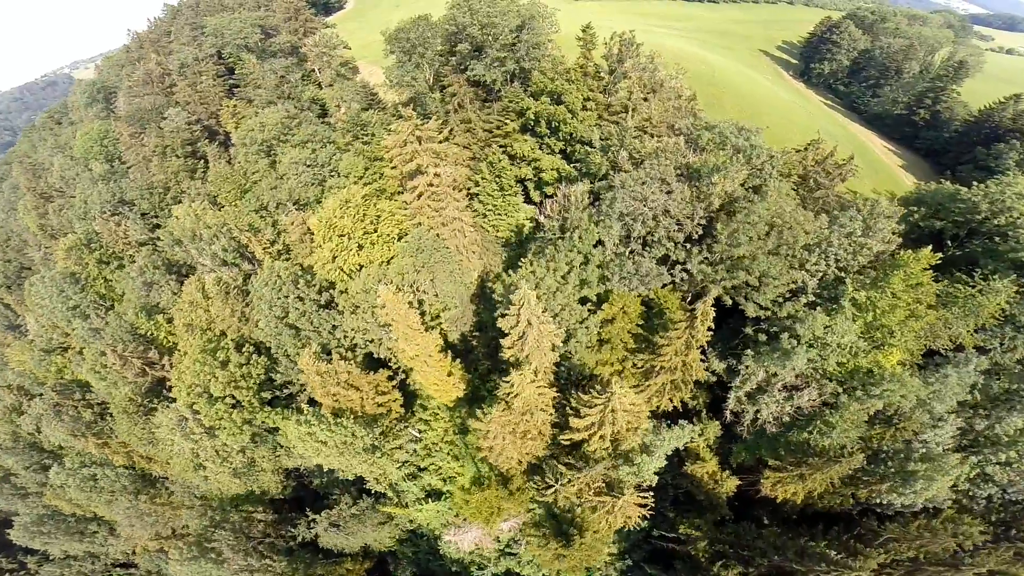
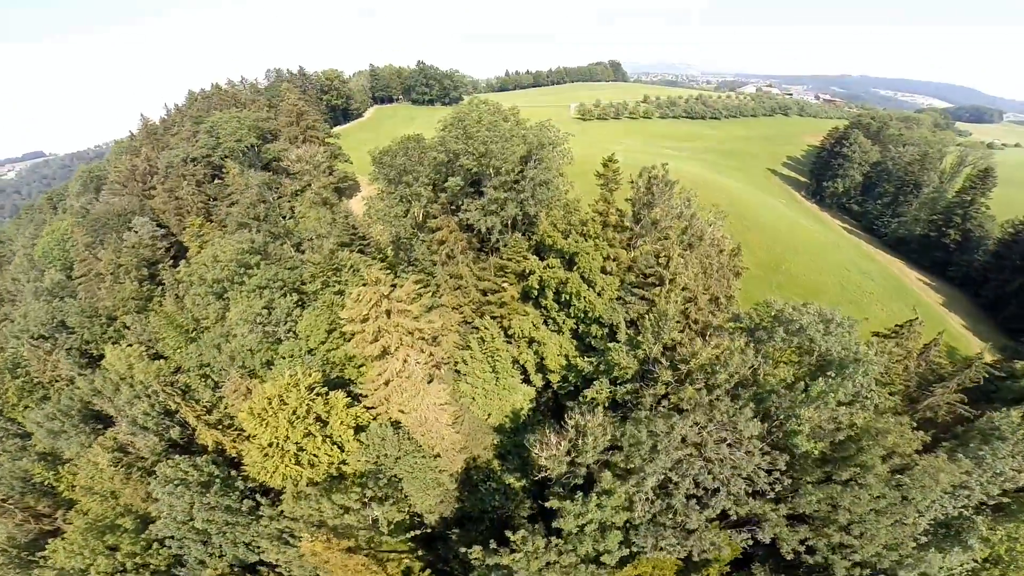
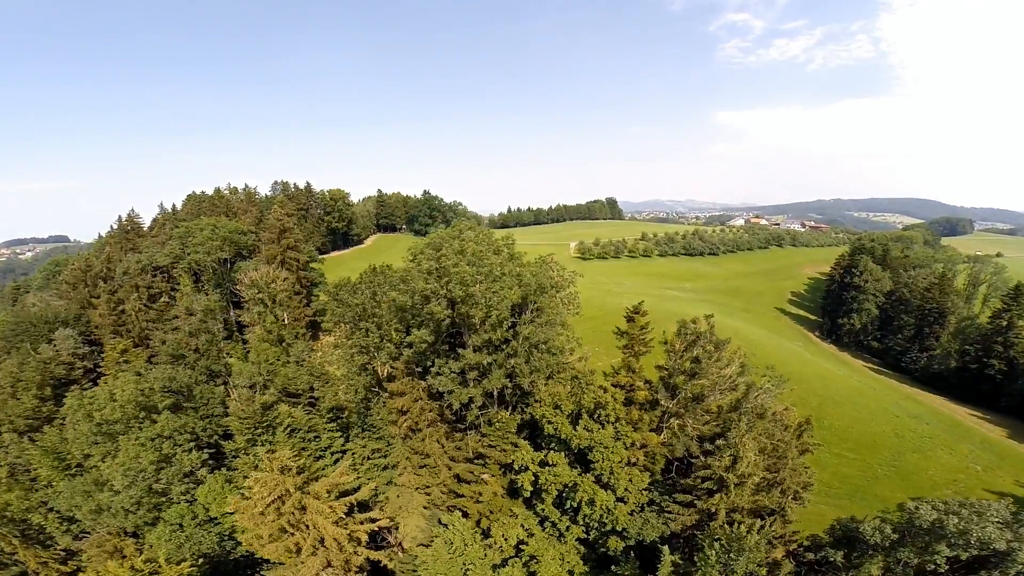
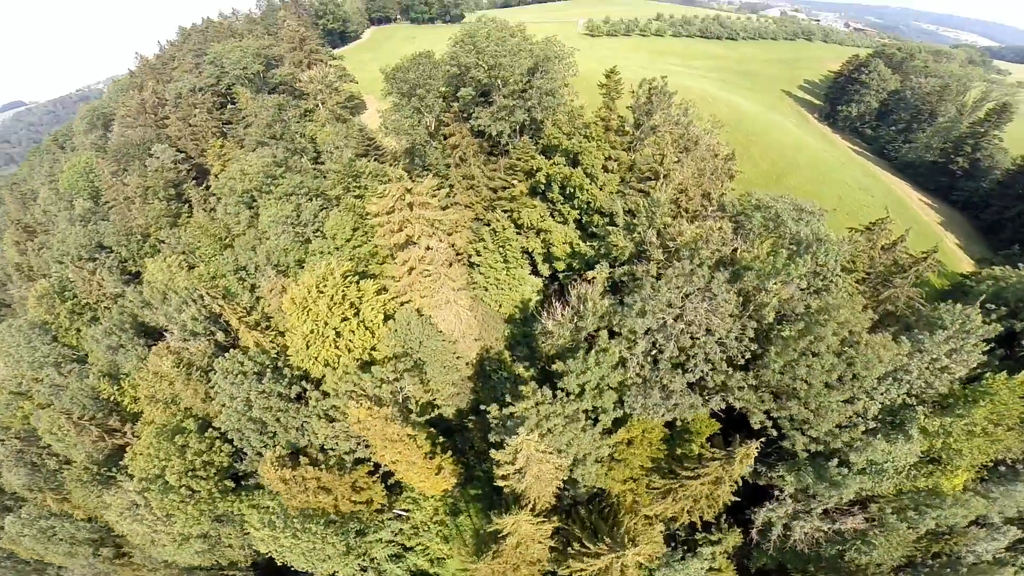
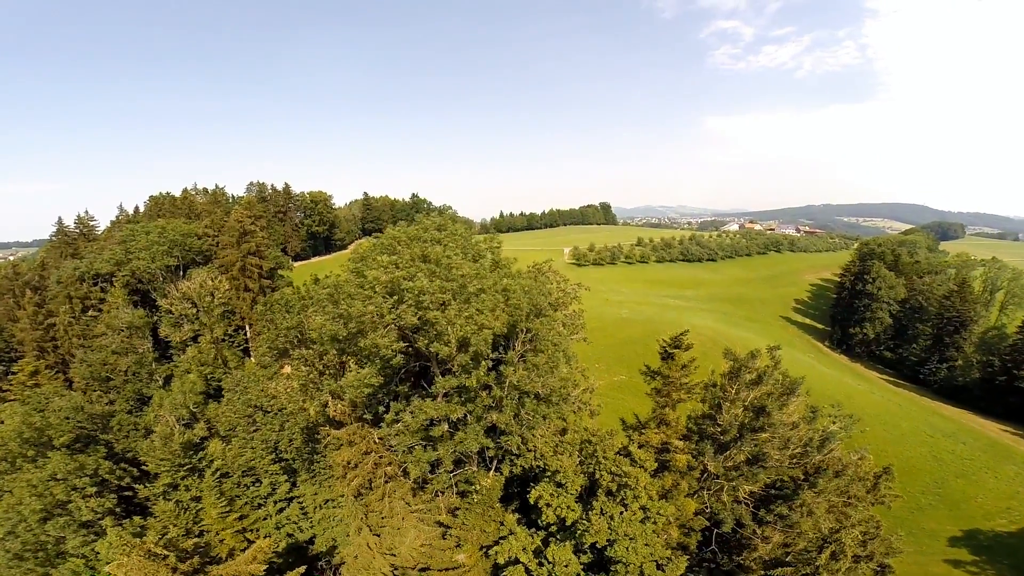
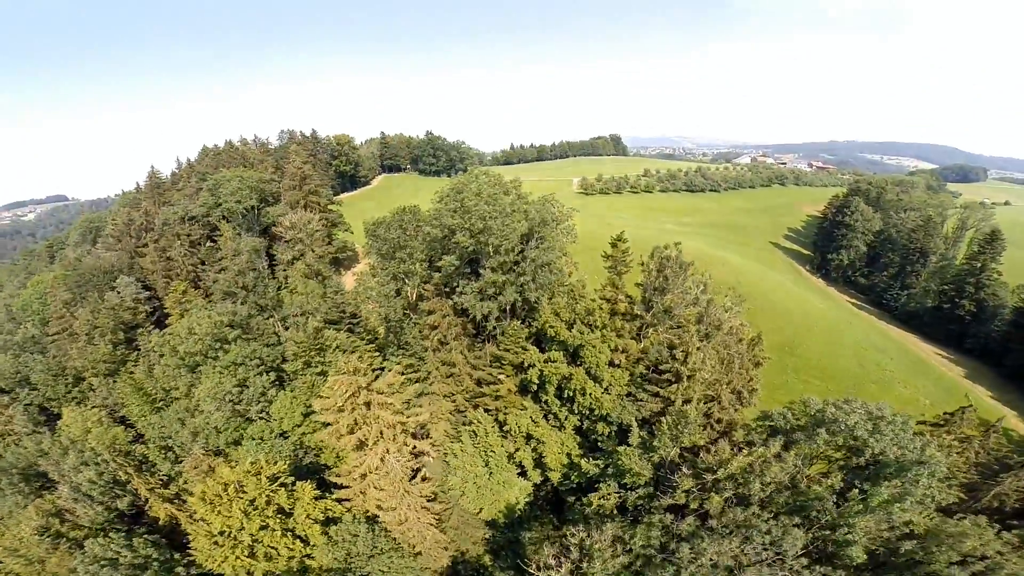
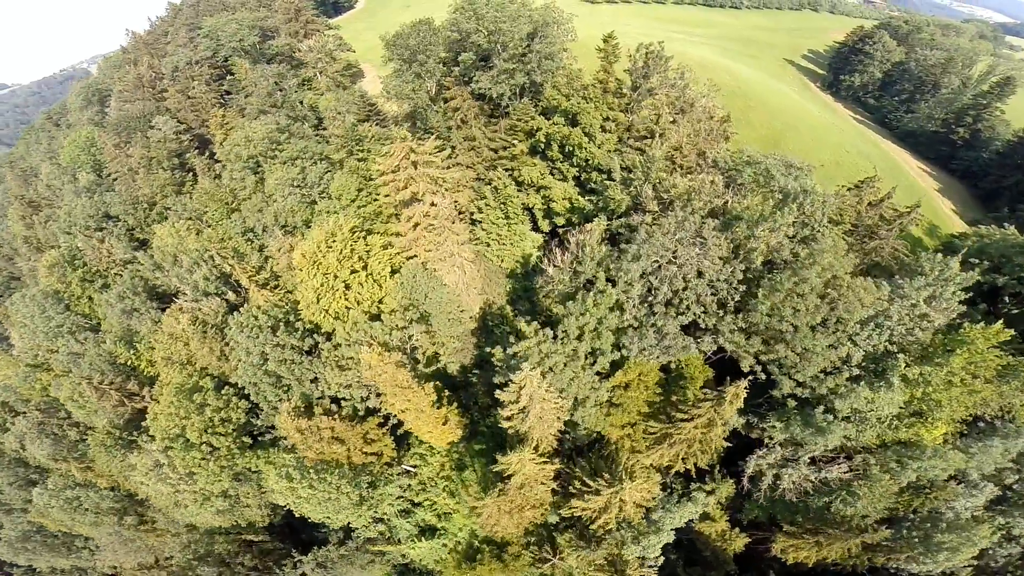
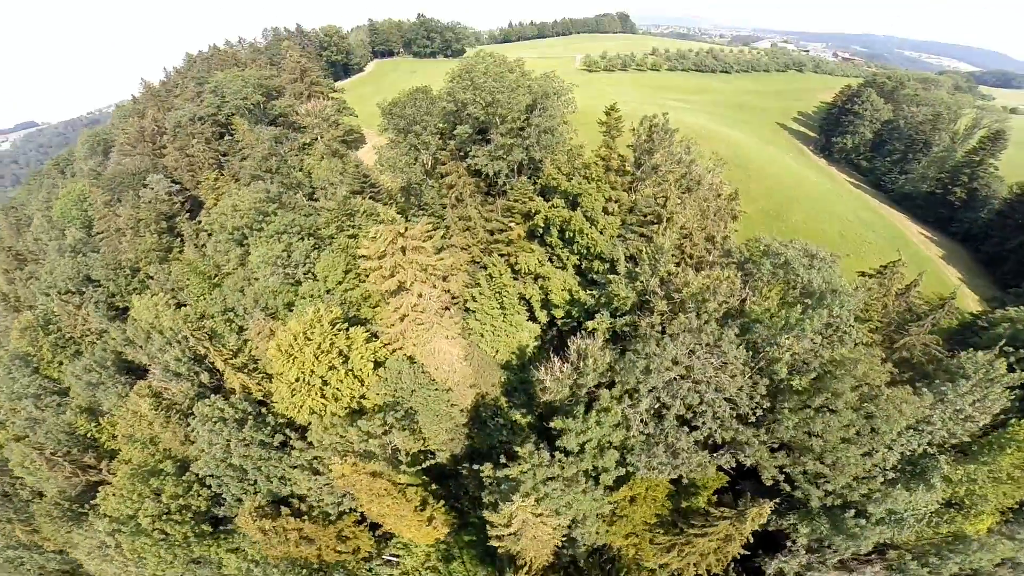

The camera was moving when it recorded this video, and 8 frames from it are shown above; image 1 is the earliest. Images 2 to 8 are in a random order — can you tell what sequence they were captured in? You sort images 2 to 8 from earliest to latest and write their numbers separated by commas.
7, 4, 8, 2, 6, 3, 5
